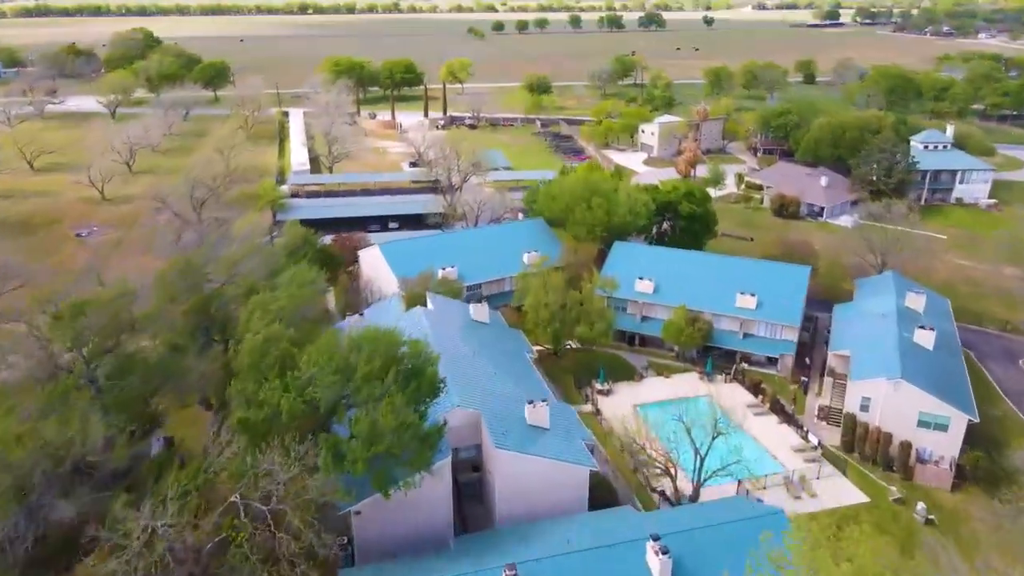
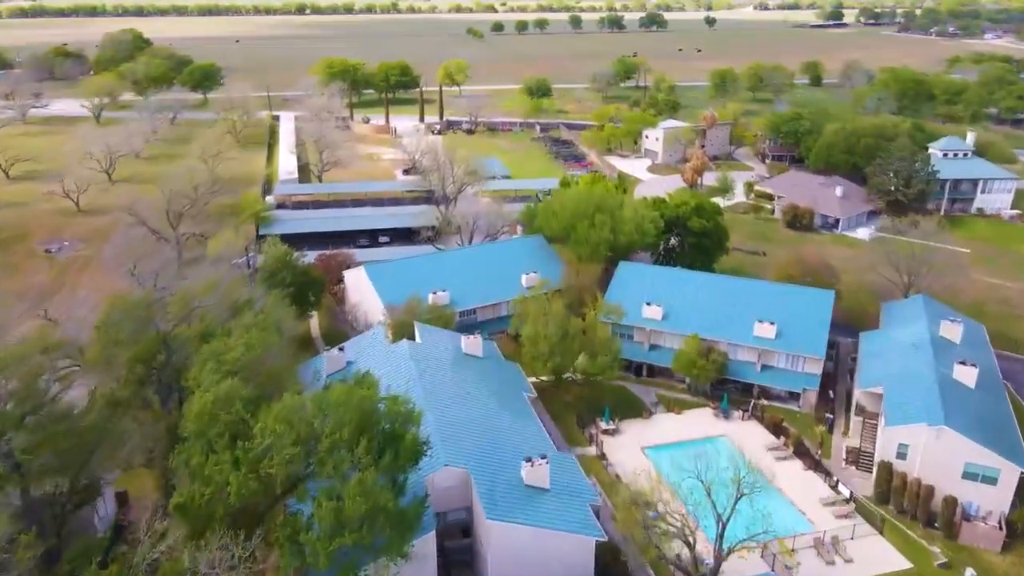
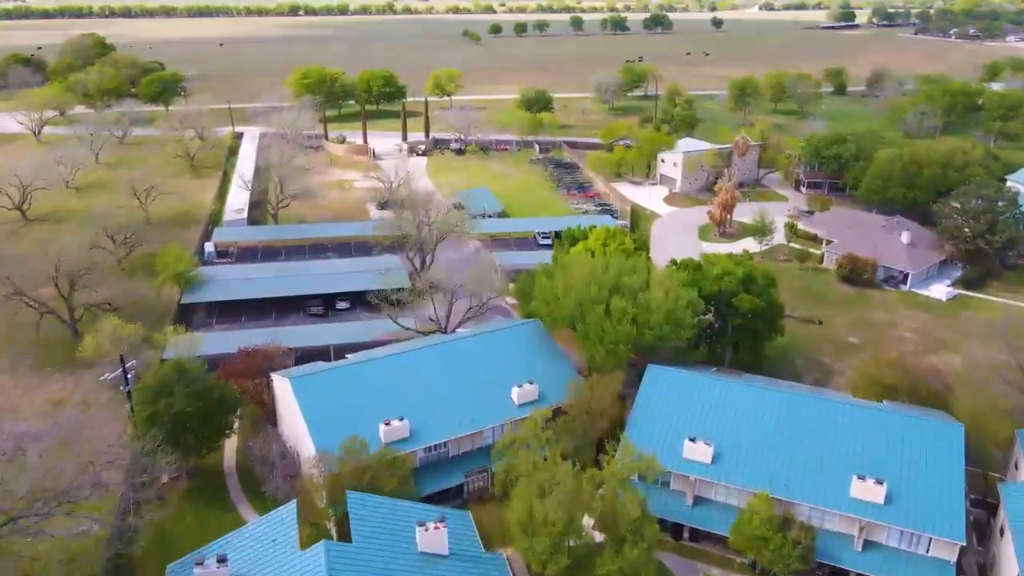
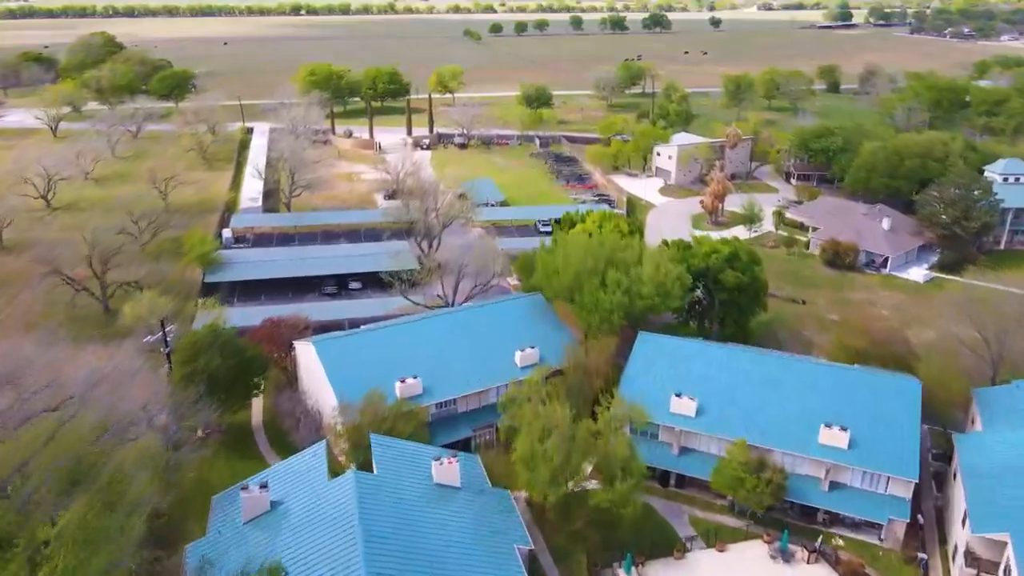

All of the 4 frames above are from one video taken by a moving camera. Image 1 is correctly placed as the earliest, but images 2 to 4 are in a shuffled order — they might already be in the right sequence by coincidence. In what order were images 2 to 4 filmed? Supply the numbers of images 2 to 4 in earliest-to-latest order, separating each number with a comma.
2, 4, 3
